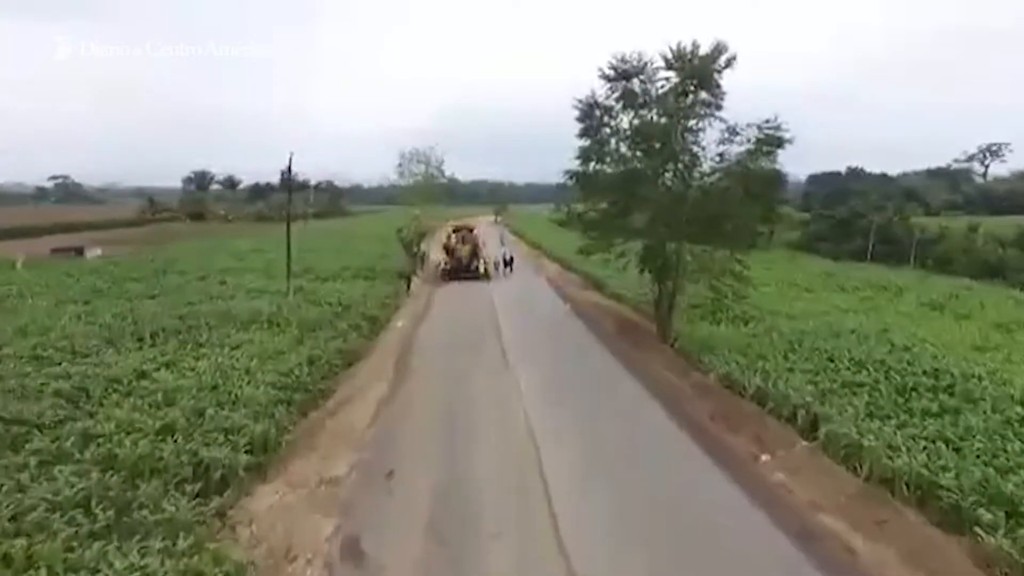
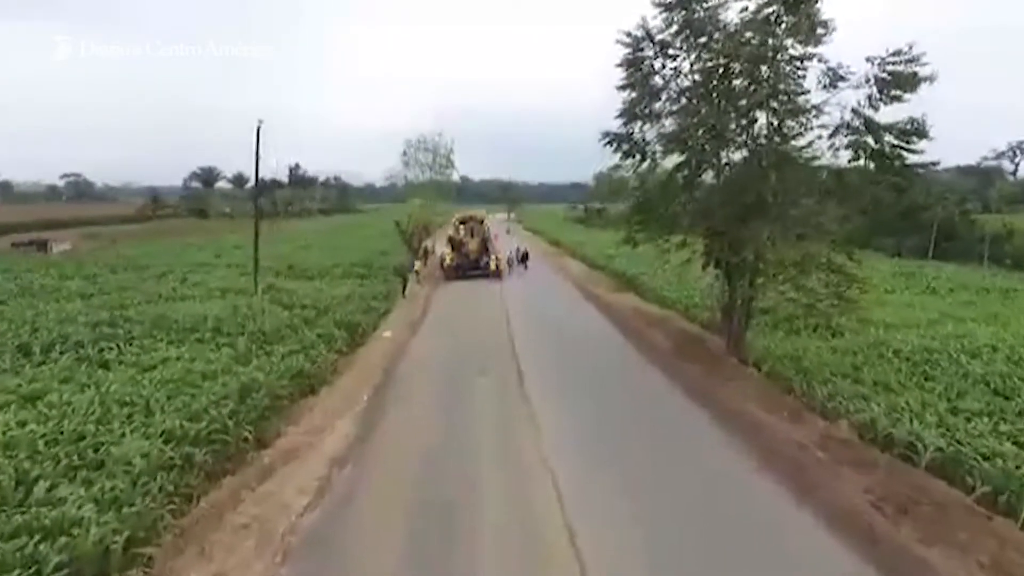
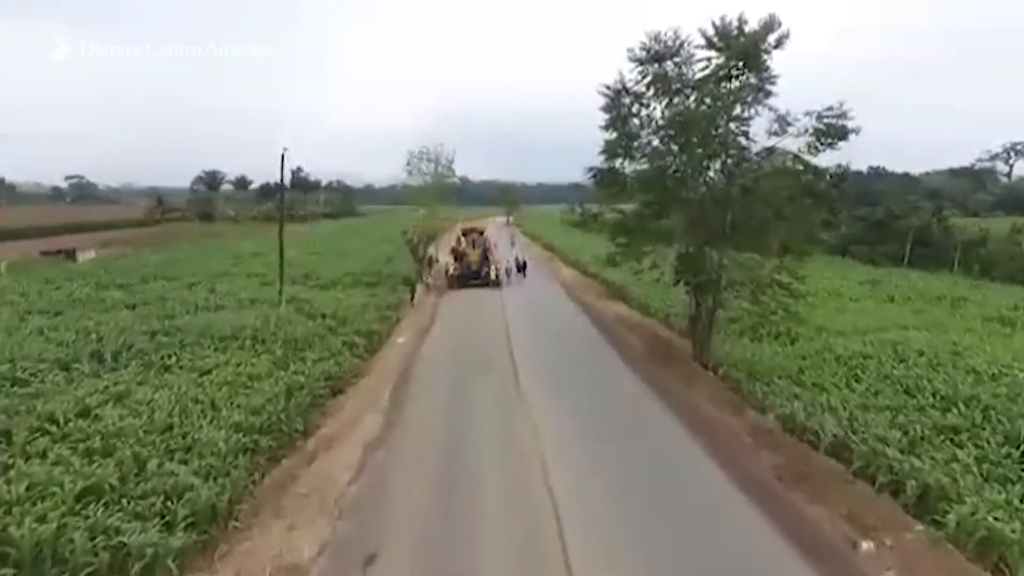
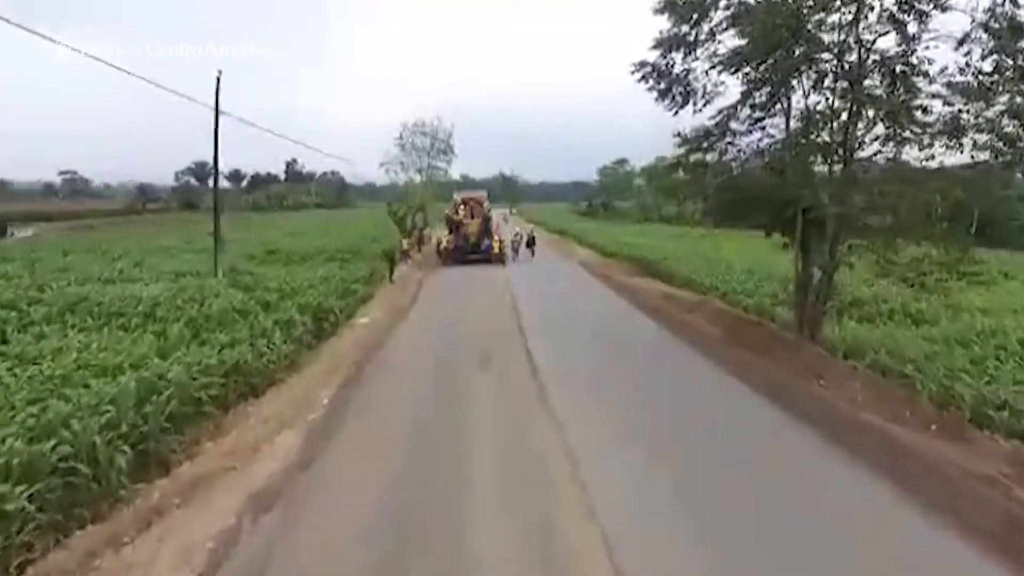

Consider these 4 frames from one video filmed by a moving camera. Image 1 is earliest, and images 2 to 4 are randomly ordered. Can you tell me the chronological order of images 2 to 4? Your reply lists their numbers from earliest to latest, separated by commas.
3, 2, 4
